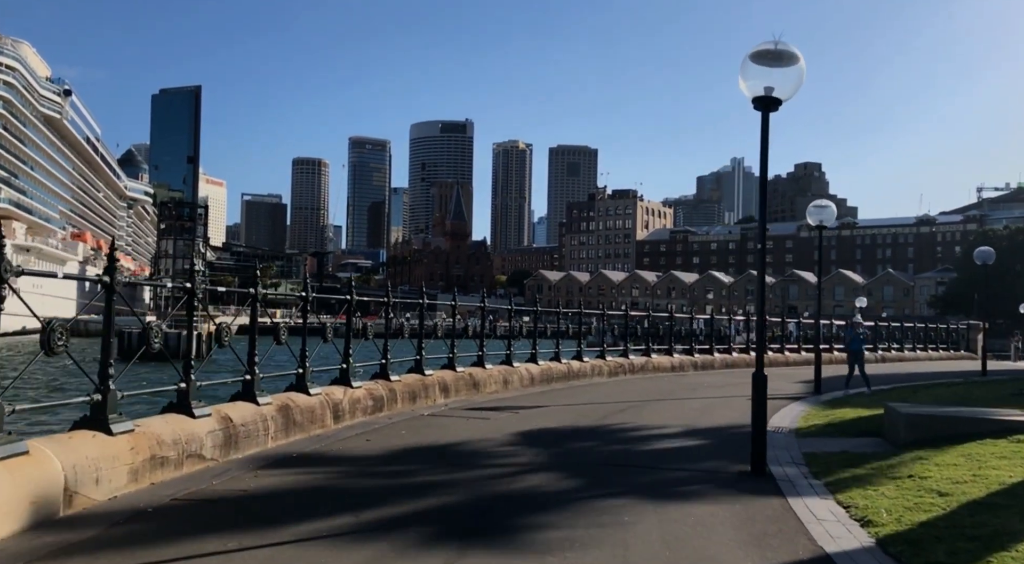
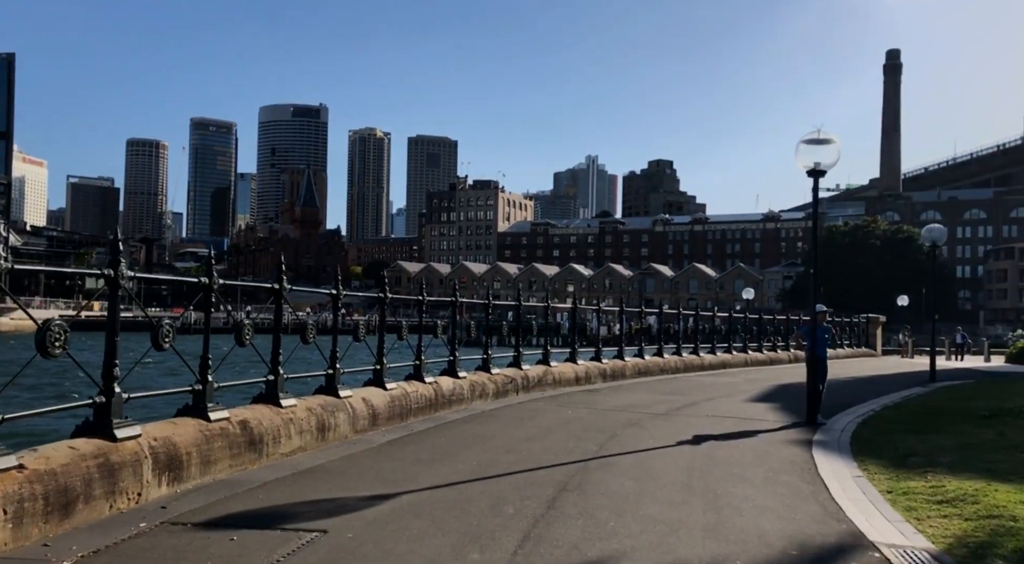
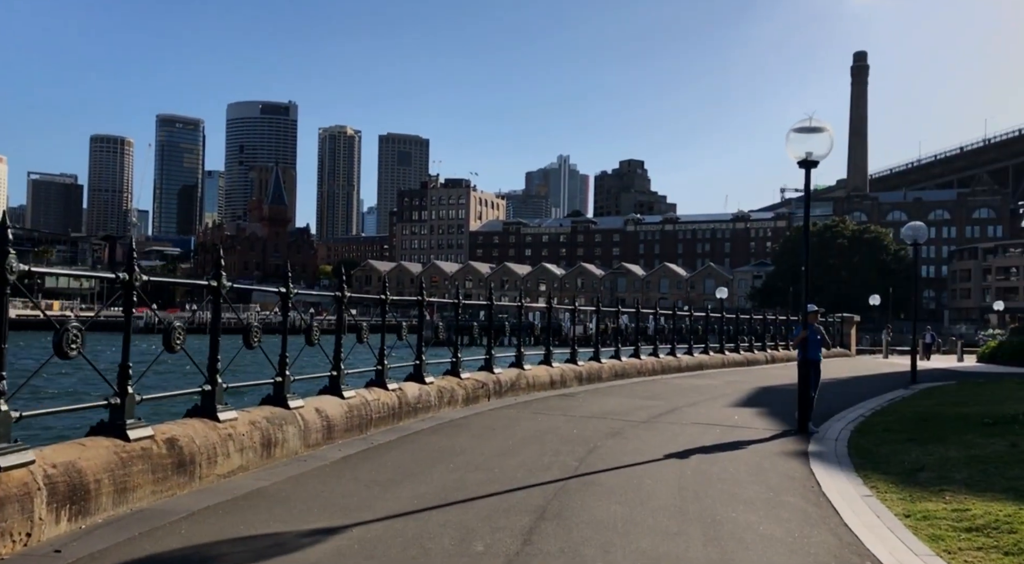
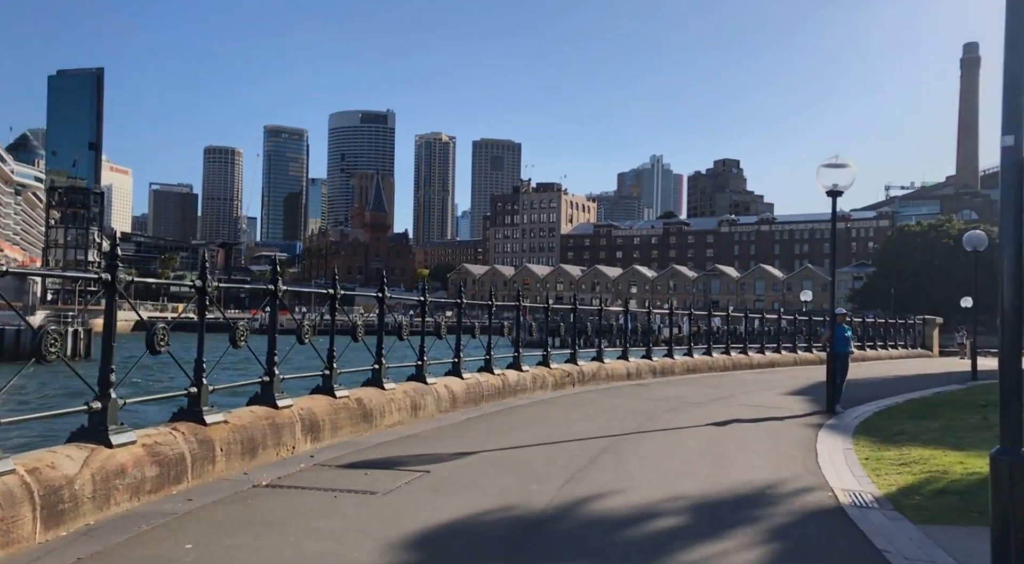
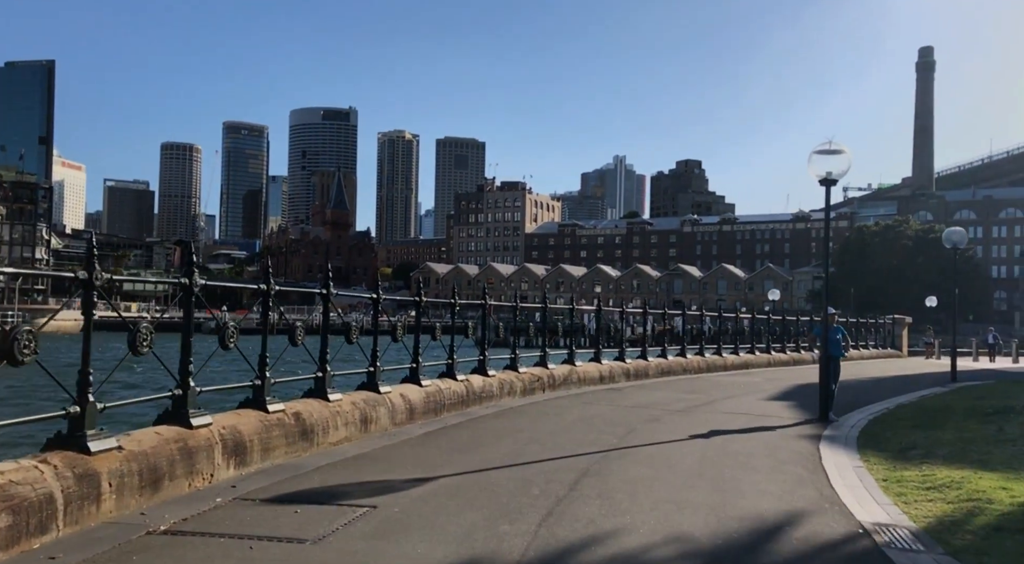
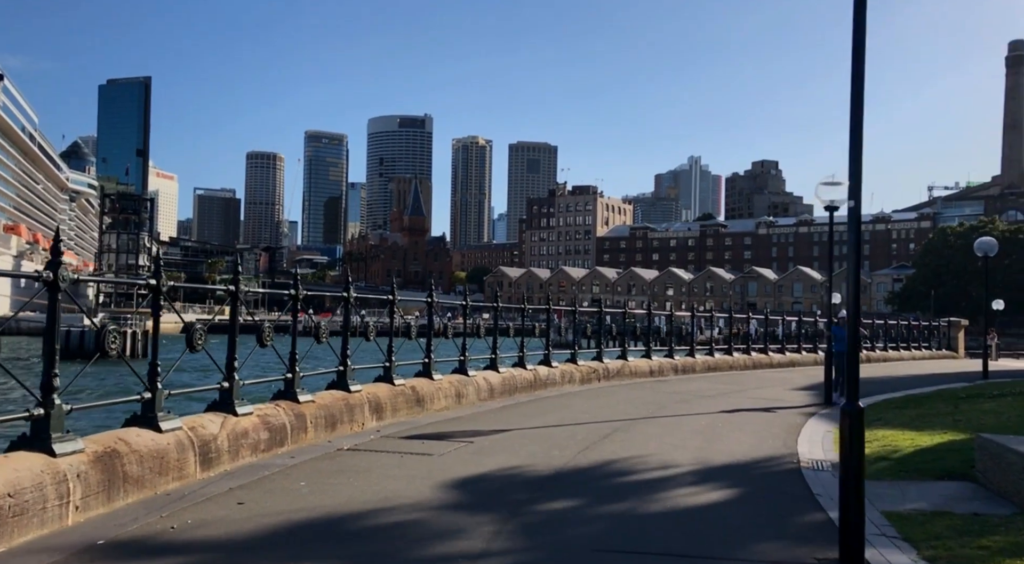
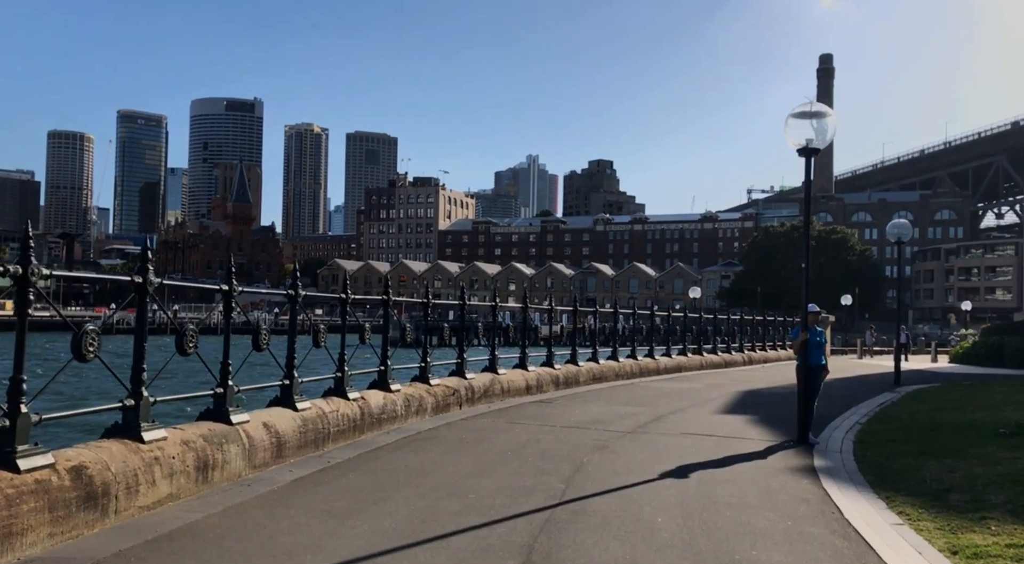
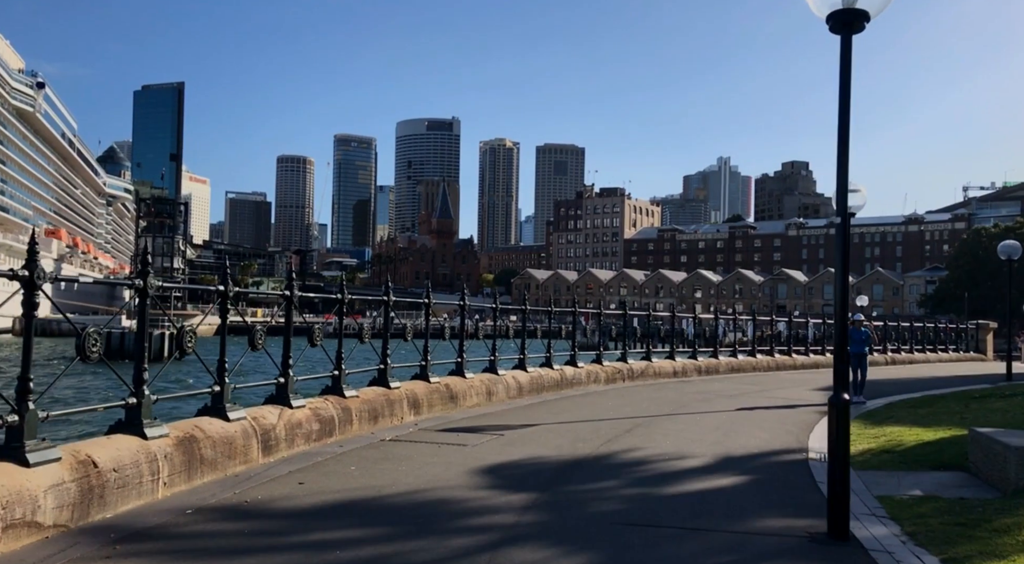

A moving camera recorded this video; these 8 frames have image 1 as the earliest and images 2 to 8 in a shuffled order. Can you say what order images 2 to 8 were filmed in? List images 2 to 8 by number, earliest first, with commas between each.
8, 6, 4, 5, 2, 3, 7
